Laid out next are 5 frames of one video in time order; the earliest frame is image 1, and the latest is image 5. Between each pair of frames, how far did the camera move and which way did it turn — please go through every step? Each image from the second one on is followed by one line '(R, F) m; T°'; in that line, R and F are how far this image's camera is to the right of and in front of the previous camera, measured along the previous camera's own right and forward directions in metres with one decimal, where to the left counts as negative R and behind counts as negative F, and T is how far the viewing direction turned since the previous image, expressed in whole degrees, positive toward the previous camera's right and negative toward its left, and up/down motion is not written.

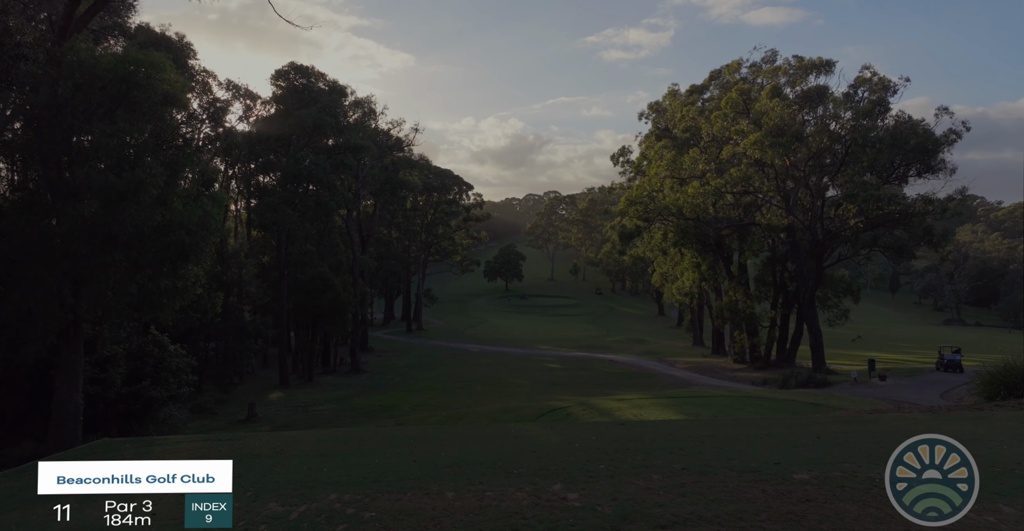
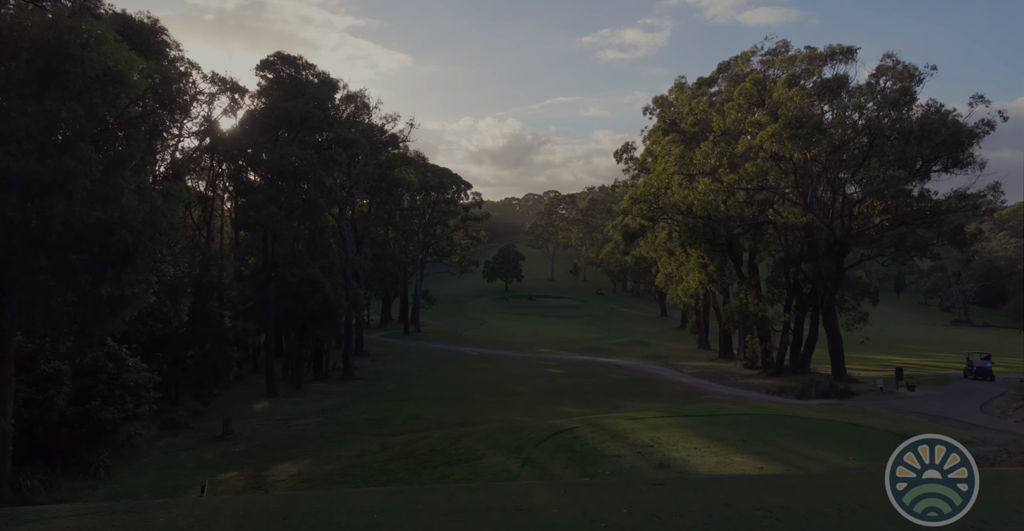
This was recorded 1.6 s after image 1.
(0.0, +1.8) m; 0°
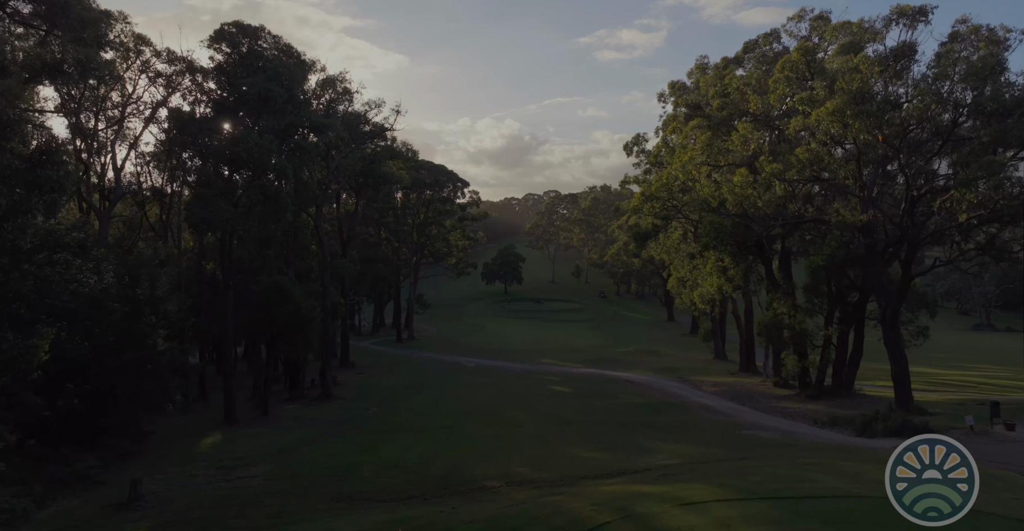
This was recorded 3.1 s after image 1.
(0.0, +4.8) m; 0°
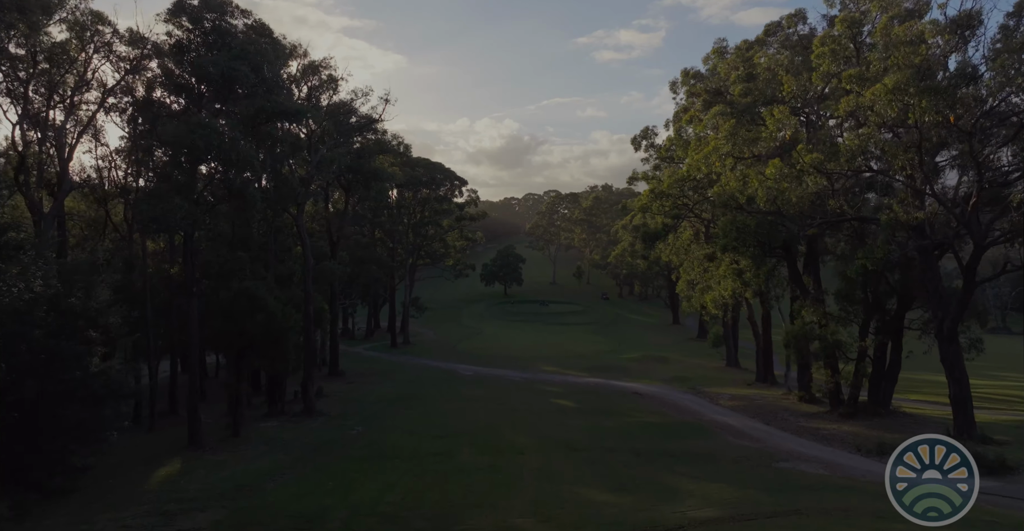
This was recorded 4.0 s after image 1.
(0.0, +3.2) m; 0°
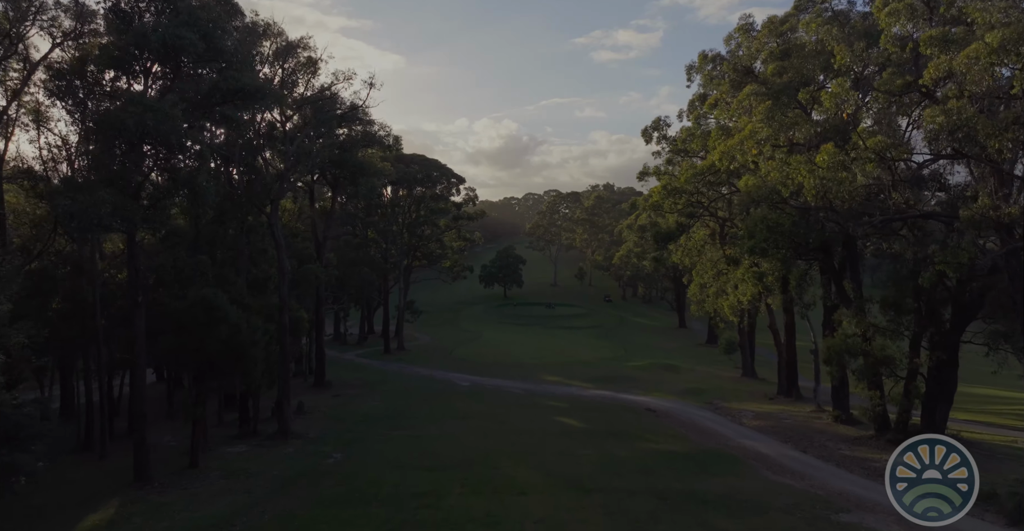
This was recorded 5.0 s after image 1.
(0.0, +3.6) m; 0°
